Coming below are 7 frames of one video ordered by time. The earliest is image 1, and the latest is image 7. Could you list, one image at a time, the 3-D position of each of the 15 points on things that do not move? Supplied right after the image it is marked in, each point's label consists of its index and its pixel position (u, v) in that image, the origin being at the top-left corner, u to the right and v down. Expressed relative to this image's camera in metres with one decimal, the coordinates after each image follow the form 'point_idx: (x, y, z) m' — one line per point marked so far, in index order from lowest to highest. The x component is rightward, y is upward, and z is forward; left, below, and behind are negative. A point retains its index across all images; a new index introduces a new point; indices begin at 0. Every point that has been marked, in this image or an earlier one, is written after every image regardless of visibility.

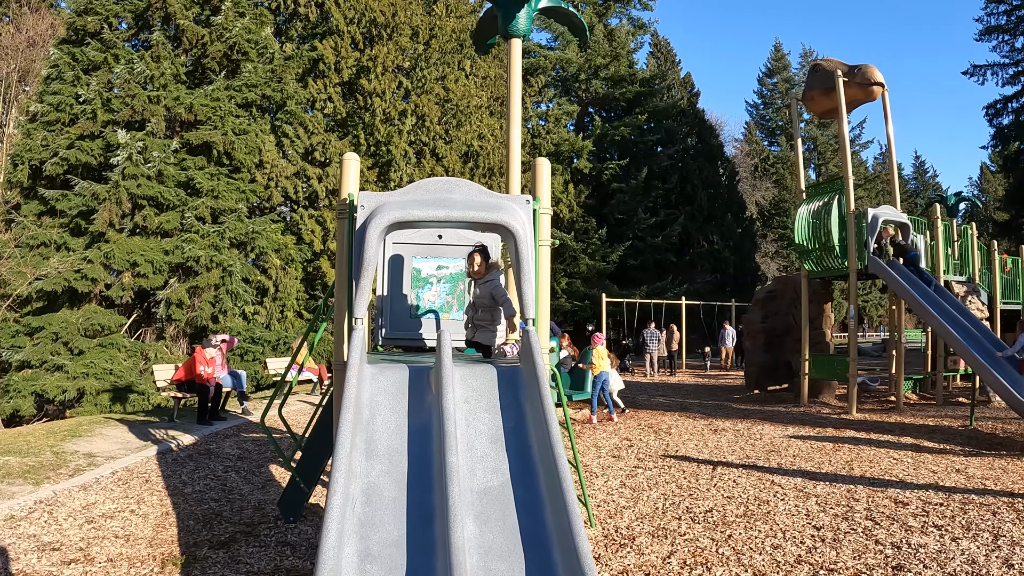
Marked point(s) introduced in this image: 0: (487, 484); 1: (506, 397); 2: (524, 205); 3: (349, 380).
0: (-0.1, -0.8, +3.0) m
1: (0.0, -0.5, +3.4) m
2: (+0.1, +0.4, +3.8) m
3: (-0.7, -0.4, +3.2) m
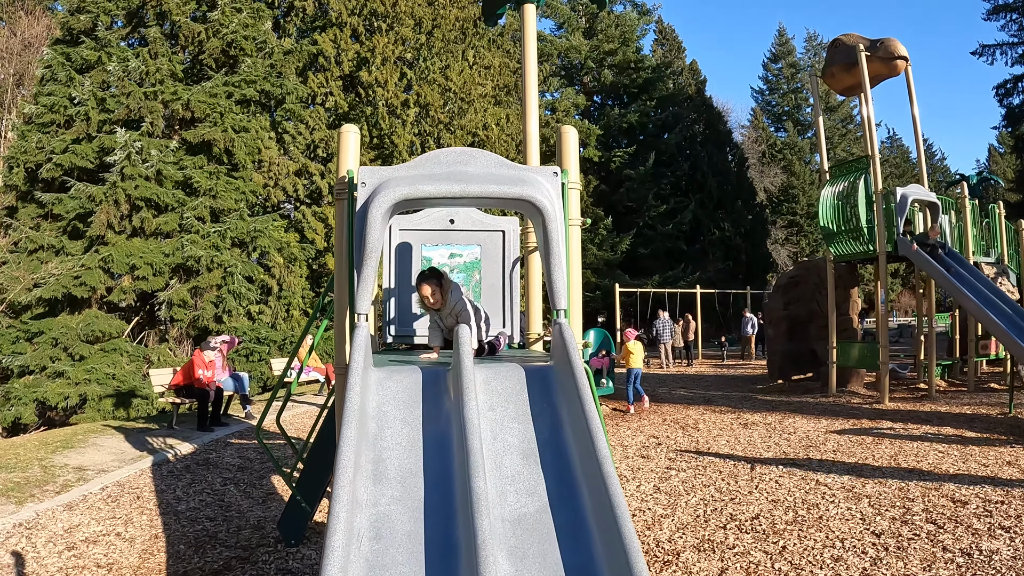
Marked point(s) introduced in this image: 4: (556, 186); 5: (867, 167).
0: (0.0, -0.8, +2.5) m
1: (+0.1, -0.4, +2.9) m
2: (+0.2, +0.5, +3.3) m
3: (-0.6, -0.4, +2.7) m
4: (+0.2, +0.5, +3.3) m
5: (+5.2, +1.8, +10.9) m
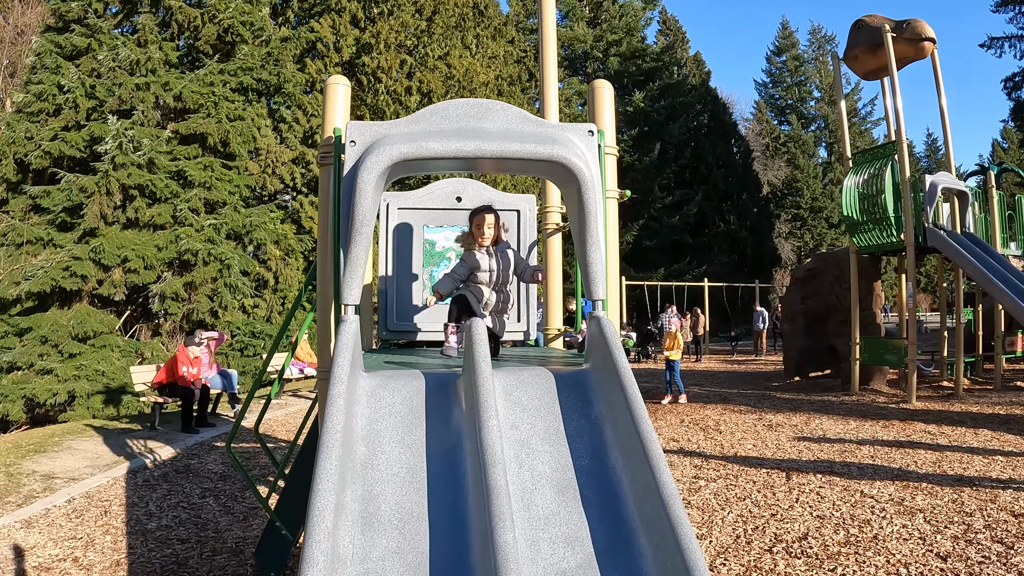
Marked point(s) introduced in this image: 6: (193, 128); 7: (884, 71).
0: (+0.1, -0.7, +1.9) m
1: (+0.2, -0.4, +2.3) m
2: (+0.3, +0.6, +2.7) m
3: (-0.5, -0.3, +2.1) m
4: (+0.3, +0.5, +2.7) m
5: (+5.3, +1.9, +10.3) m
6: (-6.6, +3.3, +15.3) m
7: (+5.5, +3.2, +10.9) m
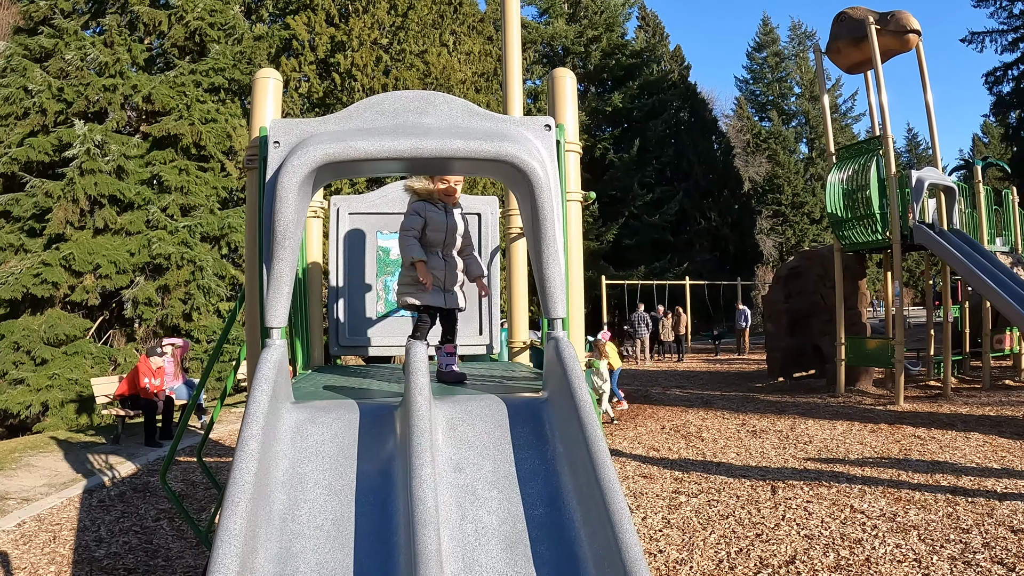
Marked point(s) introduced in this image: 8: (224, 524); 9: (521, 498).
0: (0.0, -0.8, +1.6) m
1: (0.0, -0.4, +2.0) m
2: (+0.1, +0.5, +2.4) m
3: (-0.6, -0.4, +1.8) m
4: (+0.1, +0.5, +2.4) m
5: (+5.0, +1.9, +10.1) m
6: (-7.0, +3.3, +14.8) m
7: (+5.1, +3.2, +10.7) m
8: (-0.6, -0.5, +1.6) m
9: (0.0, -0.5, +1.9) m
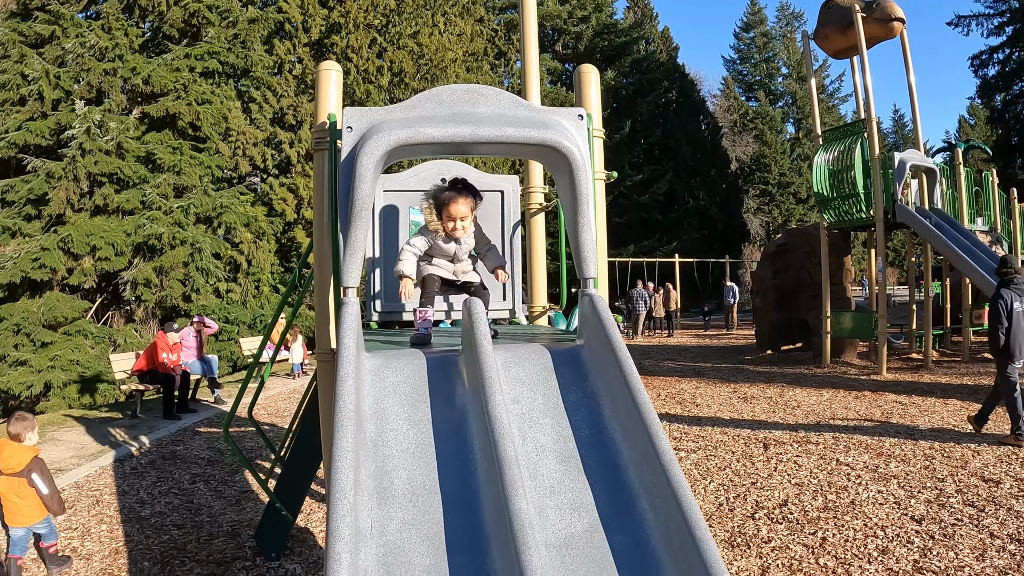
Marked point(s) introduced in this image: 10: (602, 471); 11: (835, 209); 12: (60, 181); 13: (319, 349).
0: (+0.1, -0.7, +2.0) m
1: (+0.2, -0.3, +2.4) m
2: (+0.2, +0.6, +2.8) m
3: (-0.5, -0.3, +2.2) m
4: (+0.3, +0.6, +2.7) m
5: (+5.0, +2.2, +10.5) m
6: (-7.1, +3.6, +15.0) m
7: (+5.1, +3.6, +11.1) m
8: (-0.5, -0.4, +2.0) m
9: (+0.2, -0.4, +2.3) m
10: (+0.3, -0.5, +2.2) m
11: (+4.7, +1.2, +10.8) m
12: (-8.3, +2.0, +13.7) m
13: (-0.7, -0.2, +2.8) m
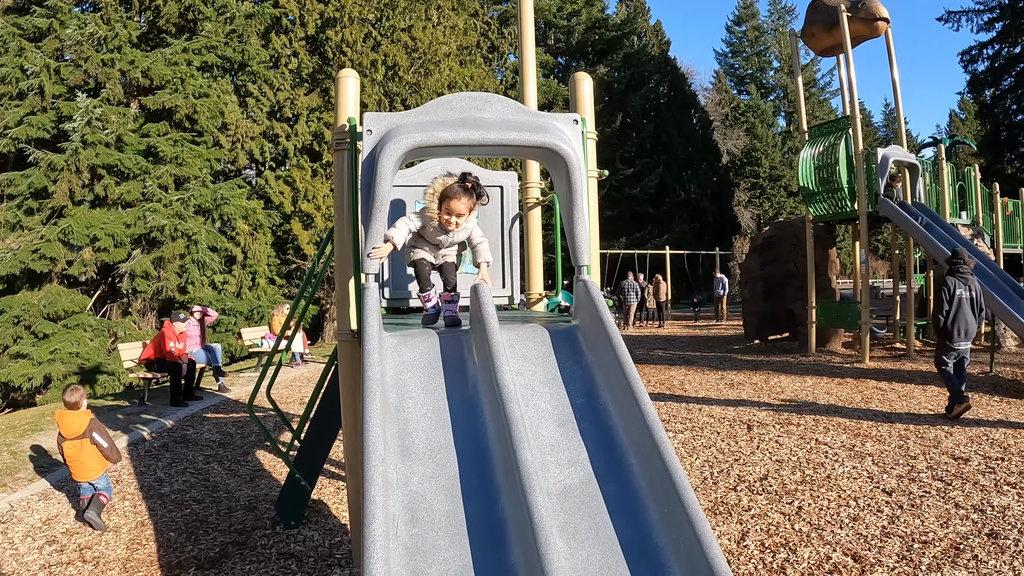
0: (+0.2, -0.6, +2.3) m
1: (+0.2, -0.3, +2.7) m
2: (+0.2, +0.7, +3.1) m
3: (-0.5, -0.2, +2.5) m
4: (+0.3, +0.6, +3.0) m
5: (+4.9, +2.4, +10.9) m
6: (-7.2, +3.8, +15.2) m
7: (+5.0, +3.7, +11.4) m
8: (-0.4, -0.4, +2.2) m
9: (+0.2, -0.4, +2.6) m
10: (+0.3, -0.5, +2.5) m
11: (+4.7, +1.3, +11.2) m
12: (-8.4, +2.1, +13.8) m
13: (-0.7, -0.2, +3.1) m
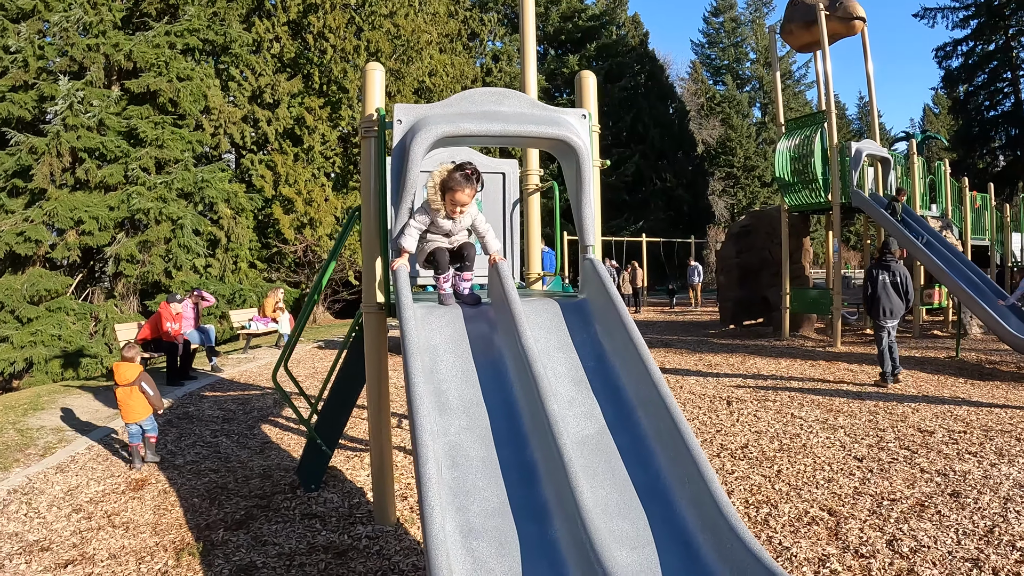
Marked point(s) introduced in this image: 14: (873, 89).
0: (+0.2, -0.5, +2.6) m
1: (+0.3, -0.2, +3.0) m
2: (+0.3, +0.8, +3.4) m
3: (-0.4, -0.1, +2.7) m
4: (+0.3, +0.7, +3.3) m
5: (+4.7, +2.6, +11.3) m
6: (-7.5, +4.1, +15.2) m
7: (+4.8, +3.9, +11.8) m
8: (-0.4, -0.3, +2.5) m
9: (+0.3, -0.3, +2.9) m
10: (+0.3, -0.4, +2.8) m
11: (+4.5, +1.5, +11.6) m
12: (-8.7, +2.4, +13.8) m
13: (-0.7, -0.1, +3.4) m
14: (+5.7, +3.2, +11.8) m
